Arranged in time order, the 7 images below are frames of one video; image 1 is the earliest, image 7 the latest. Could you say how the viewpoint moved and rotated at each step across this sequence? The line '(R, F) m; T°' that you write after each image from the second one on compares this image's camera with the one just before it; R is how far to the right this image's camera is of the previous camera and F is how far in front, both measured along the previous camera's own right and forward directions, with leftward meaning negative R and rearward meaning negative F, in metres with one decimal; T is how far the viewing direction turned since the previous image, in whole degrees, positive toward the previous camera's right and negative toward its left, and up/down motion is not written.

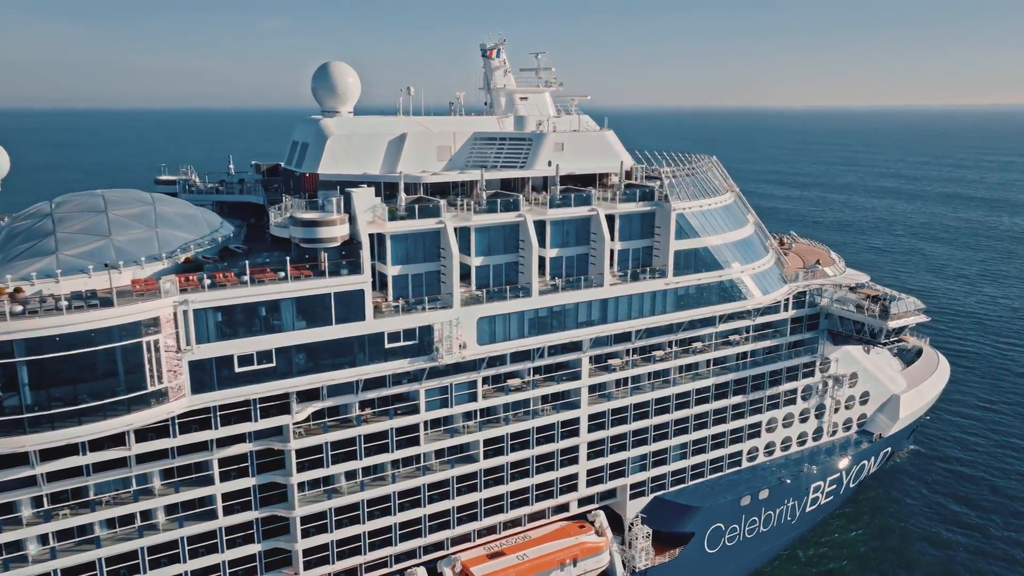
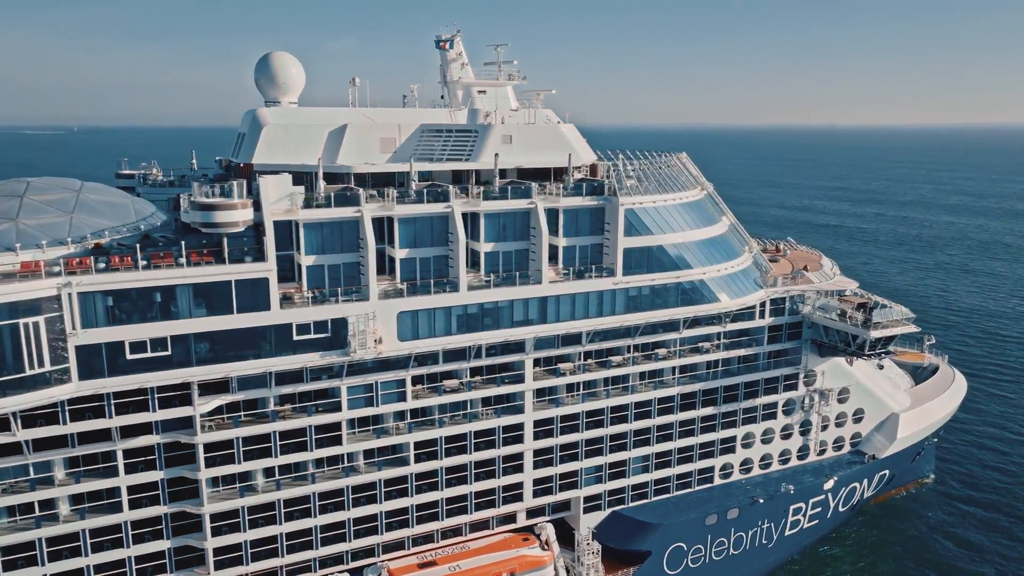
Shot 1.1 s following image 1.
(+4.9, +1.6) m; -4°
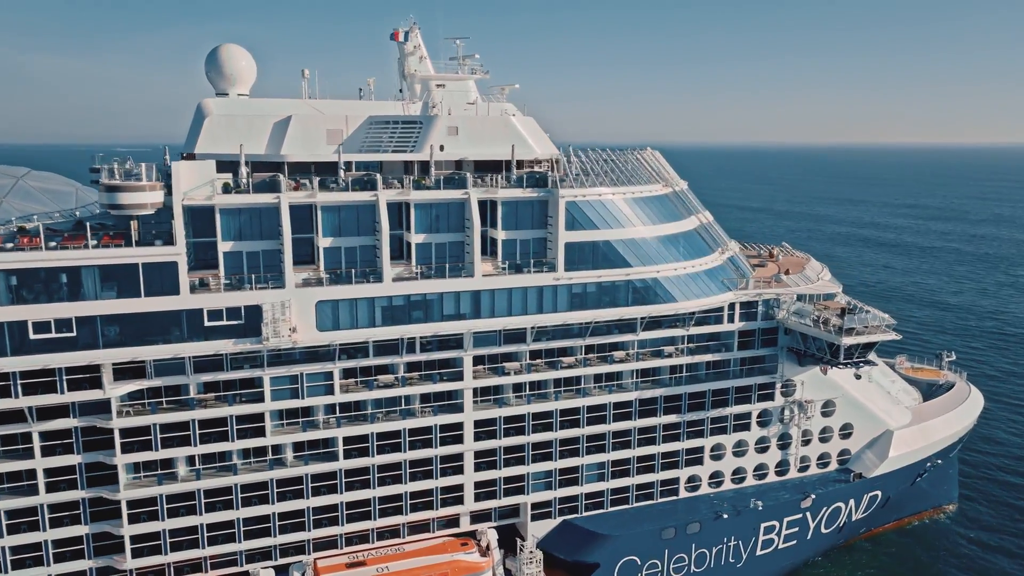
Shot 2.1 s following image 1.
(+5.0, +1.2) m; -5°
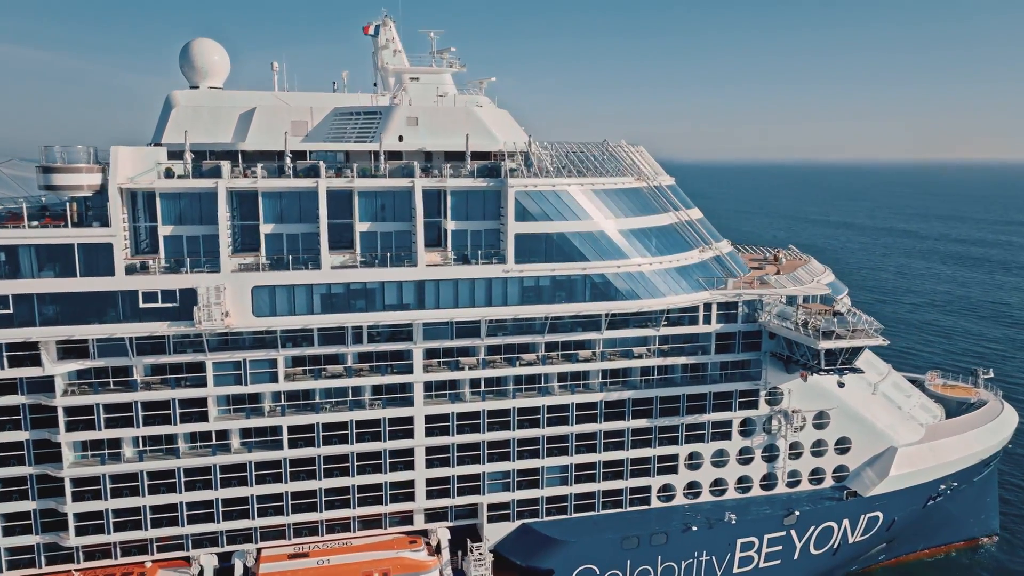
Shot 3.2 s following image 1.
(+5.0, +1.1) m; -6°
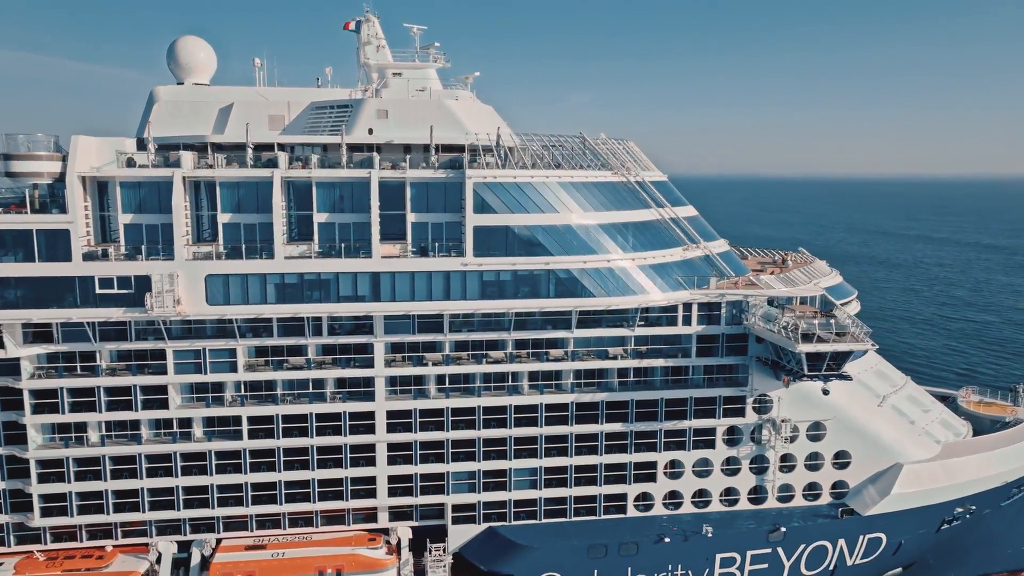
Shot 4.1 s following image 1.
(+4.2, +1.0) m; -5°
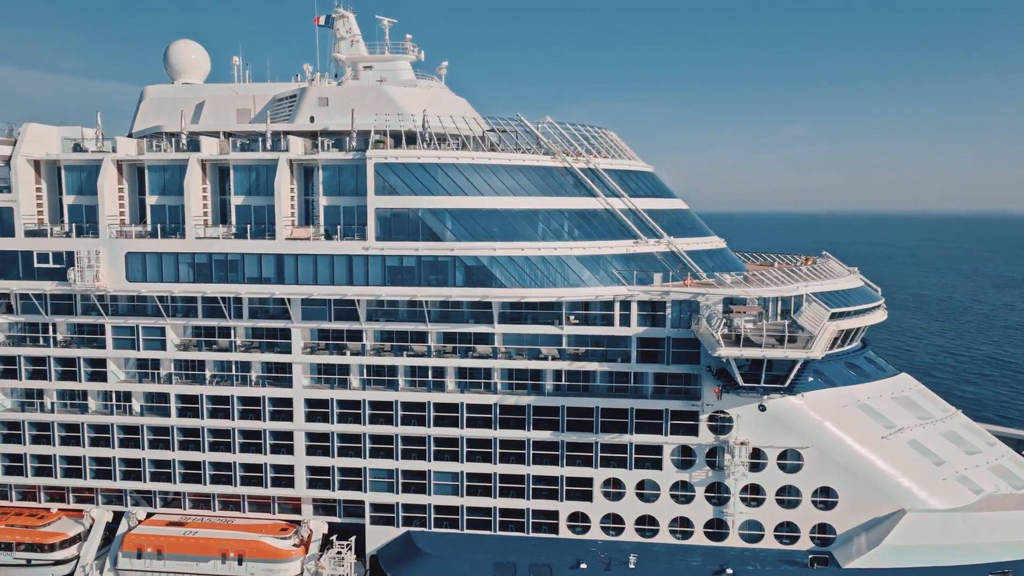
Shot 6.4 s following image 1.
(+9.8, +3.2) m; -14°
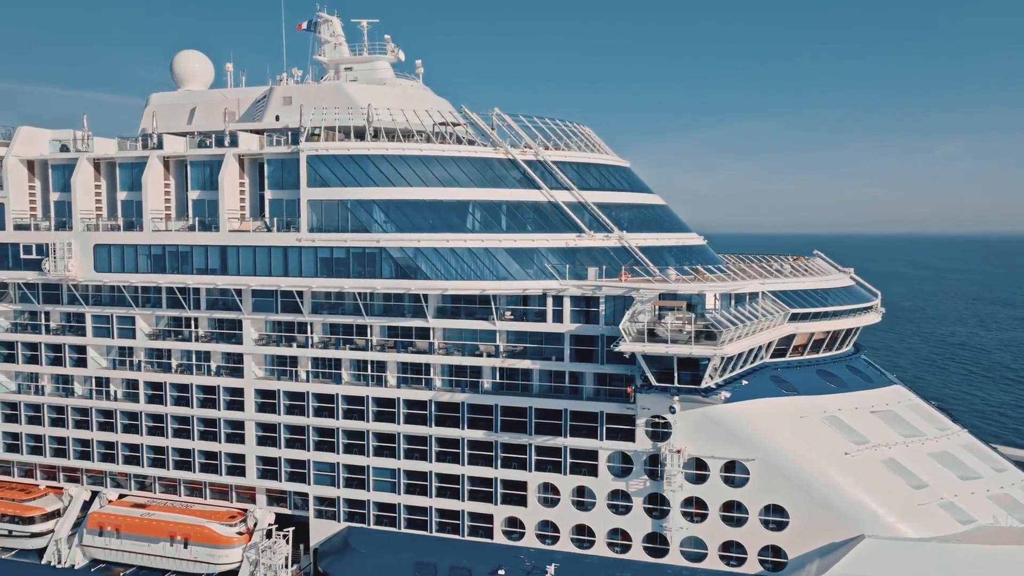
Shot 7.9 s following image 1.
(+6.7, +1.3) m; -9°
